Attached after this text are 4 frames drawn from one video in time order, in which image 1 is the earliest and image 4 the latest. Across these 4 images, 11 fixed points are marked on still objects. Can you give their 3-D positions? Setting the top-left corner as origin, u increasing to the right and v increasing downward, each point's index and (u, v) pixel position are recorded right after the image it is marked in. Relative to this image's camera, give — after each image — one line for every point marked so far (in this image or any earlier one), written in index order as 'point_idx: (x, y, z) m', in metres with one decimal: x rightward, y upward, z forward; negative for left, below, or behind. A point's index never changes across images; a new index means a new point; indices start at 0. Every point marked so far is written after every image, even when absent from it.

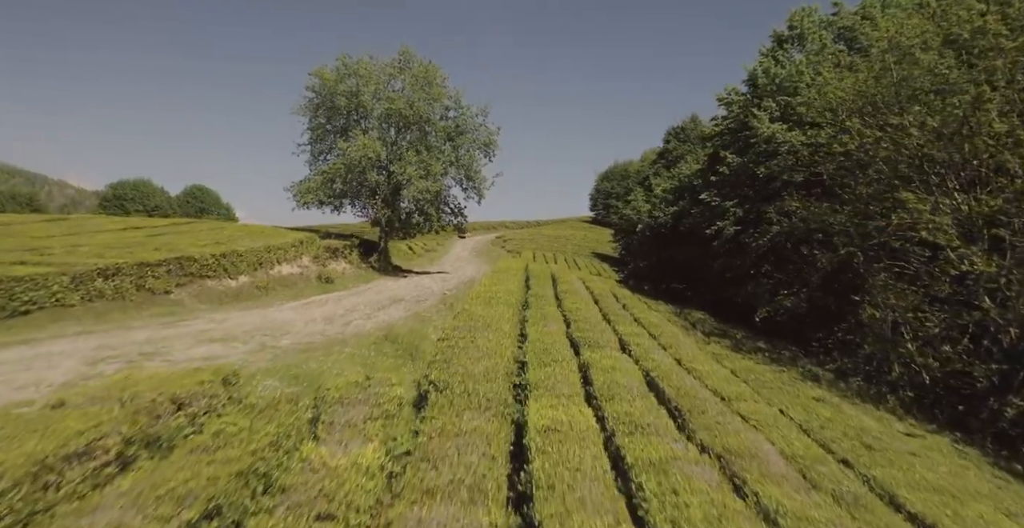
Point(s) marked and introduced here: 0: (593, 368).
0: (+2.2, -2.9, +15.7) m
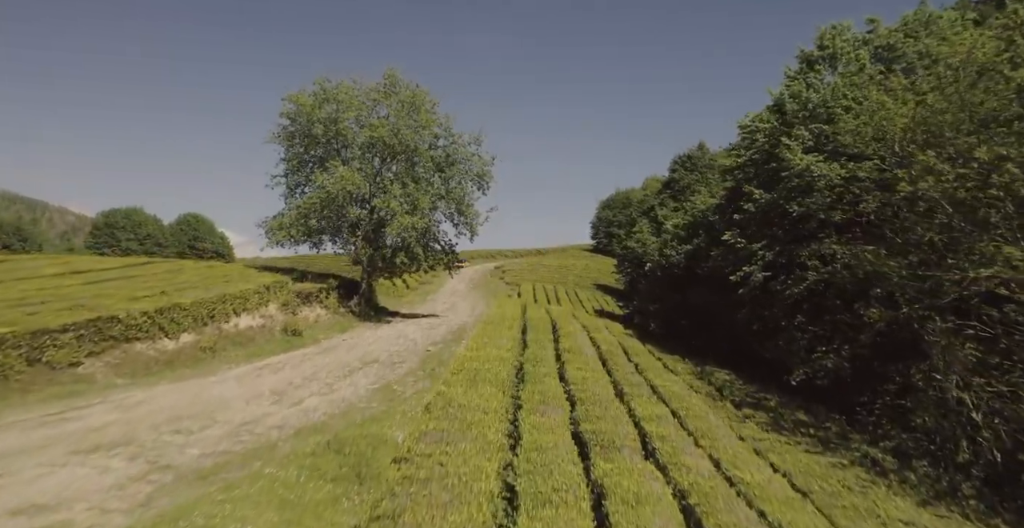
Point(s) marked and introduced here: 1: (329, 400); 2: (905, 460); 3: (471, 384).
0: (+1.9, -4.6, +11.2) m
1: (-5.9, -4.4, +18.6) m
2: (+13.7, -6.8, +19.8) m
3: (-1.3, -3.6, +17.3) m
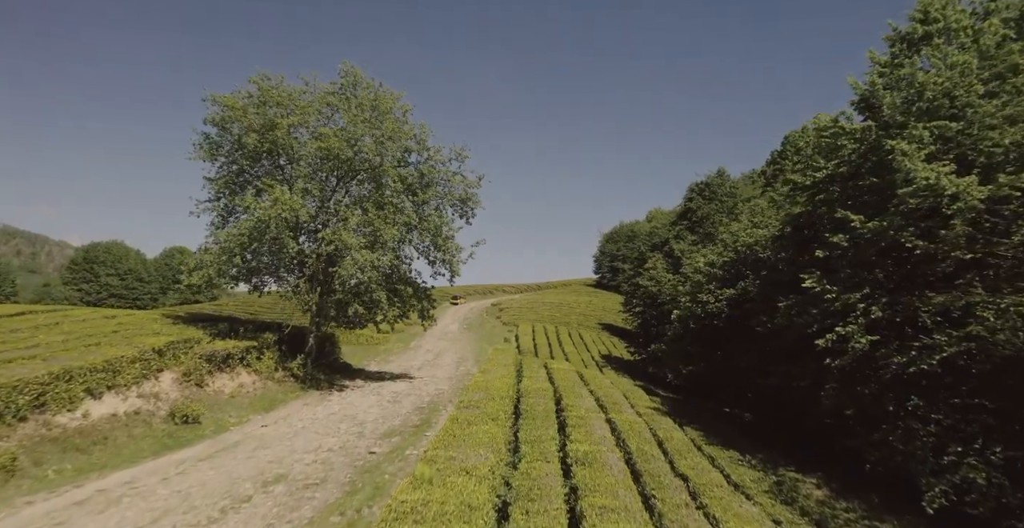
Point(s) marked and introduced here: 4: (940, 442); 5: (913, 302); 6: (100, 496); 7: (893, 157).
0: (+1.4, -5.6, +2.2) m
1: (-6.4, -5.8, +9.7) m
2: (+13.2, -8.3, +10.7) m
3: (-1.7, -5.0, +8.3) m
4: (+13.4, -5.6, +17.8) m
5: (+12.8, -1.2, +18.3) m
6: (-10.4, -5.8, +14.5) m
7: (+12.6, +3.5, +19.1) m
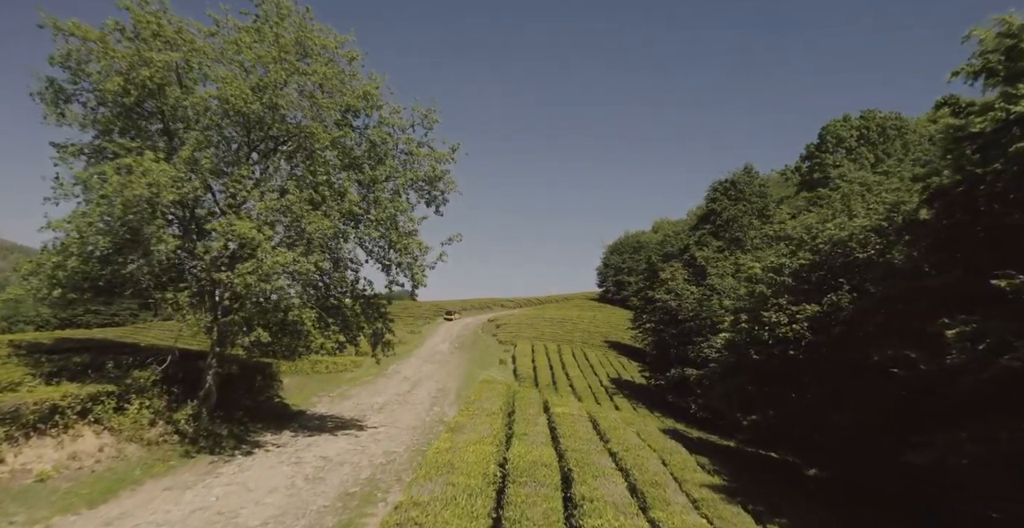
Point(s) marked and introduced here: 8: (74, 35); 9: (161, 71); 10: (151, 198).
0: (+0.9, -5.1, -6.9) m
1: (-6.9, -5.5, +0.5) m
2: (+12.7, -8.0, +1.4) m
3: (-2.3, -4.6, -0.8) m
4: (+12.9, -5.5, +8.6) m
5: (+12.3, -1.0, +9.2) m
6: (-10.9, -5.7, +5.4) m
7: (+12.1, +3.7, +10.2) m
8: (-14.7, +7.7, +19.5) m
9: (-12.0, +6.6, +19.8) m
10: (-11.4, +2.3, +18.5) m
